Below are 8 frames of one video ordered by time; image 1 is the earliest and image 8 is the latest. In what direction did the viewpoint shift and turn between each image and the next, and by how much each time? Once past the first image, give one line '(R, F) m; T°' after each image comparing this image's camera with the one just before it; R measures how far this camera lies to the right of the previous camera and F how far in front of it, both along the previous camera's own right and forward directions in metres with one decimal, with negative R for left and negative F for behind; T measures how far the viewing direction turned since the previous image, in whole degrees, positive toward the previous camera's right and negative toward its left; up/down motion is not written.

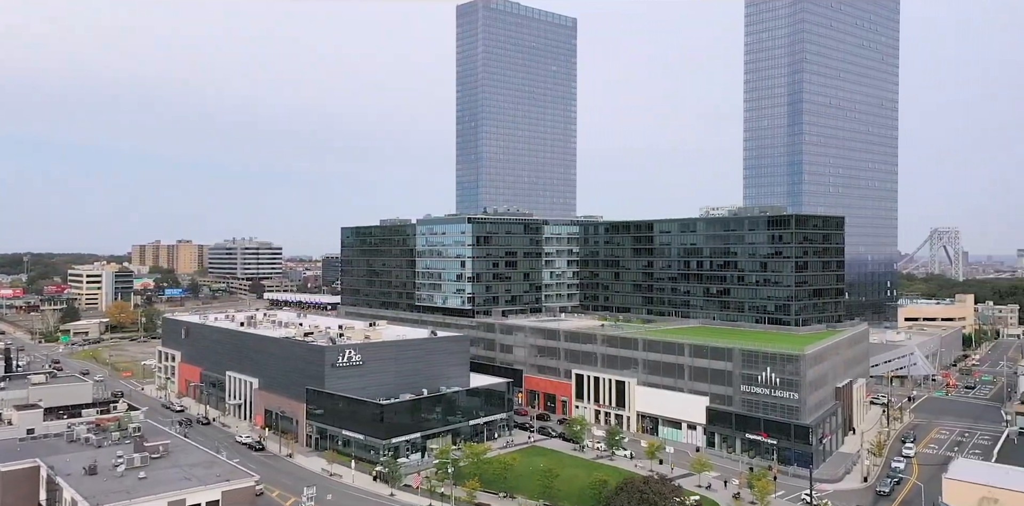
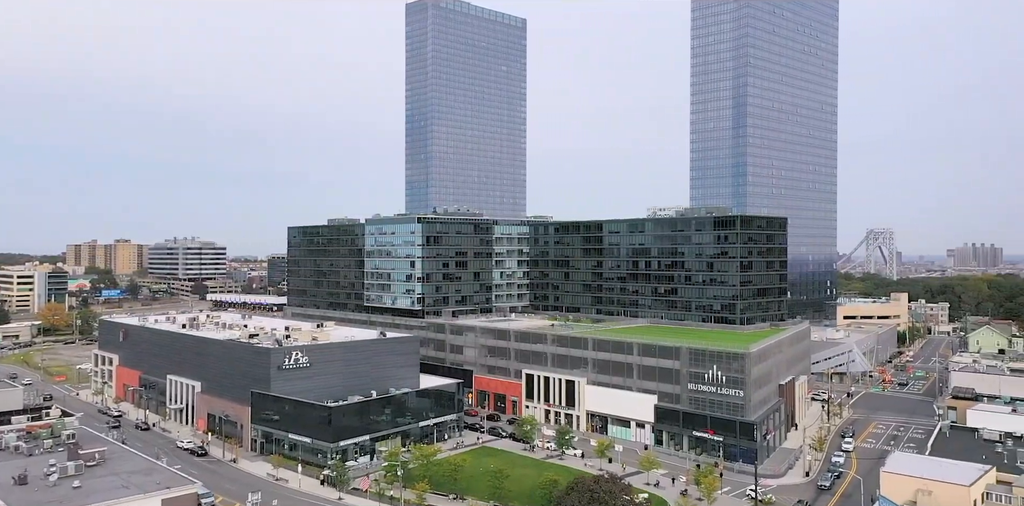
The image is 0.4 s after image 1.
(0.0, +0.2) m; +4°
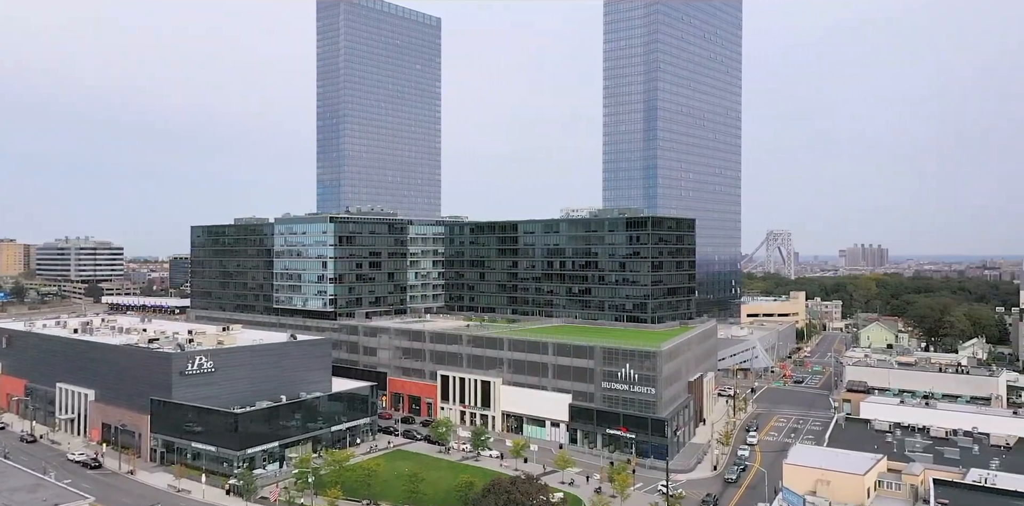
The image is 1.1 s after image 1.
(0.0, +0.3) m; +7°
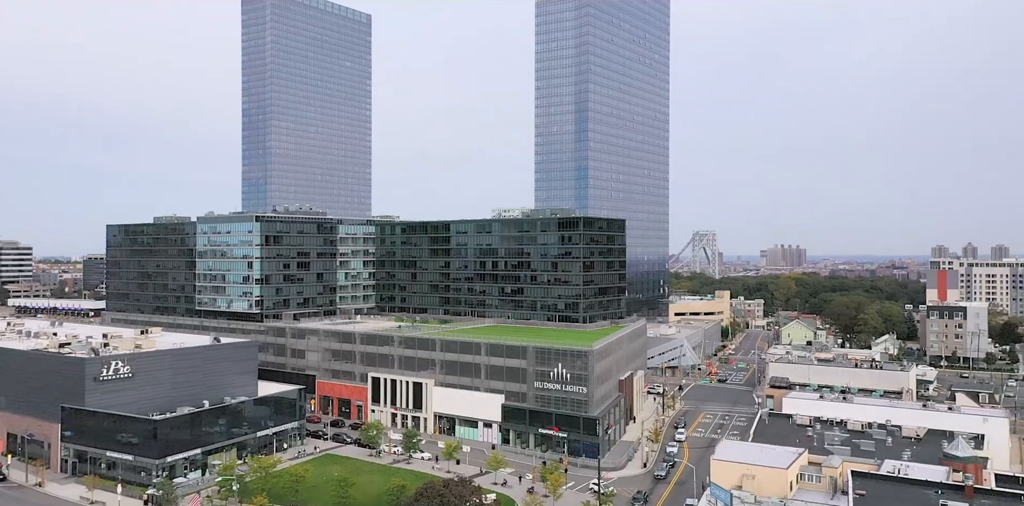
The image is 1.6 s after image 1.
(0.0, +0.3) m; +5°
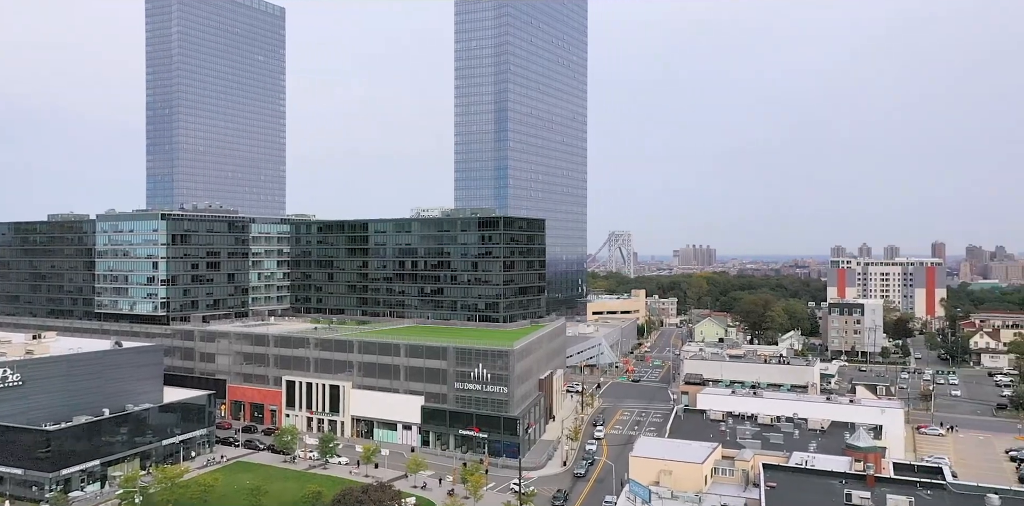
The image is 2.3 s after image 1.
(-0.1, +0.3) m; +6°
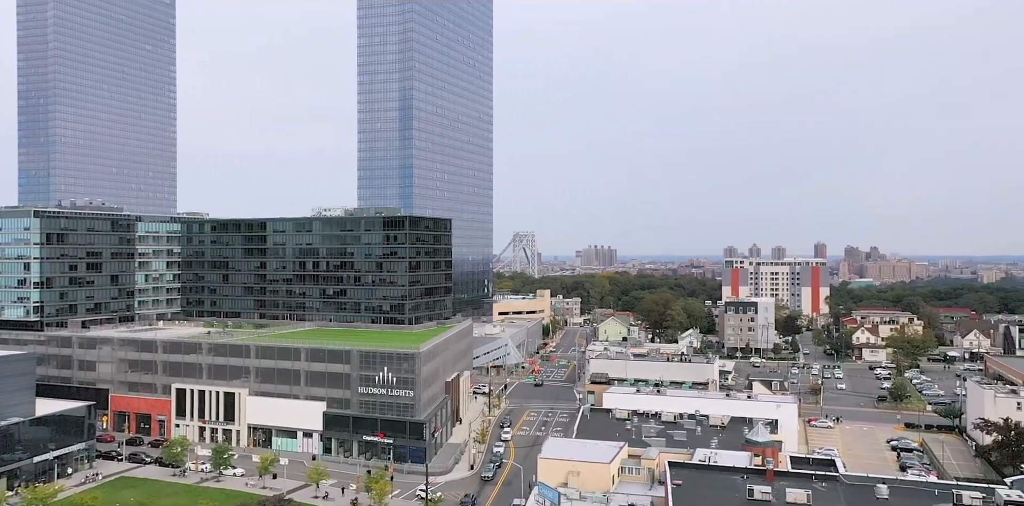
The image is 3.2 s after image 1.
(-0.1, +0.7) m; +7°
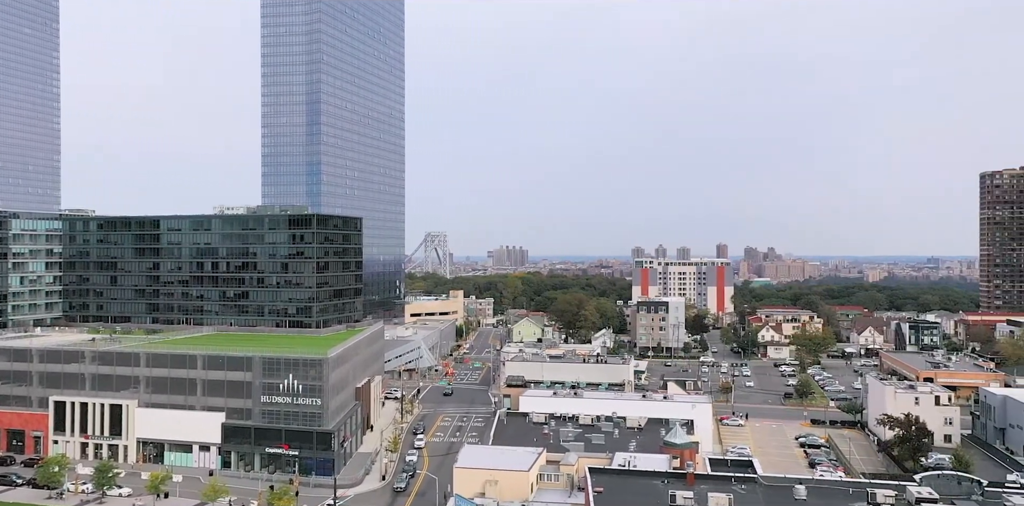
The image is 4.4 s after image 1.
(-0.1, +1.5) m; +7°
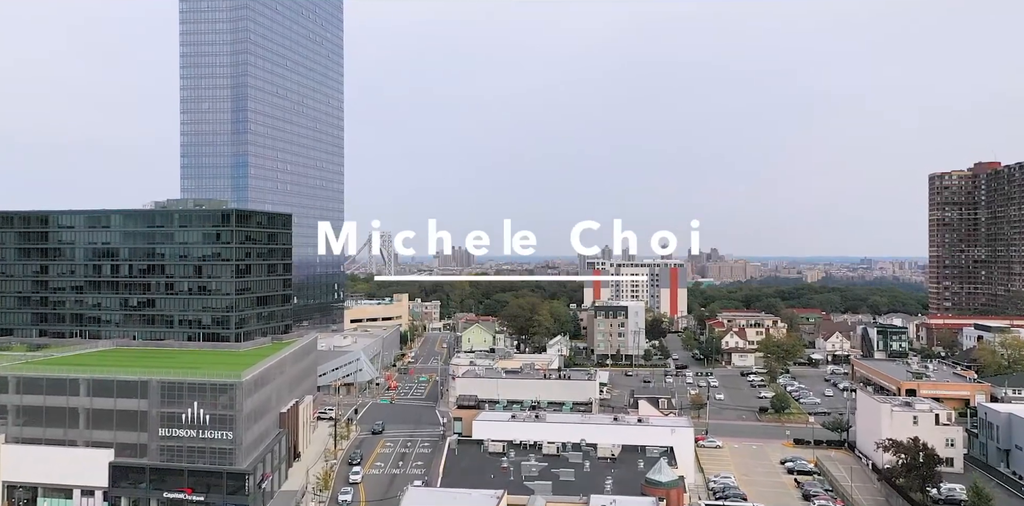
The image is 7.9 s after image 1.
(-0.3, +6.3) m; +4°
